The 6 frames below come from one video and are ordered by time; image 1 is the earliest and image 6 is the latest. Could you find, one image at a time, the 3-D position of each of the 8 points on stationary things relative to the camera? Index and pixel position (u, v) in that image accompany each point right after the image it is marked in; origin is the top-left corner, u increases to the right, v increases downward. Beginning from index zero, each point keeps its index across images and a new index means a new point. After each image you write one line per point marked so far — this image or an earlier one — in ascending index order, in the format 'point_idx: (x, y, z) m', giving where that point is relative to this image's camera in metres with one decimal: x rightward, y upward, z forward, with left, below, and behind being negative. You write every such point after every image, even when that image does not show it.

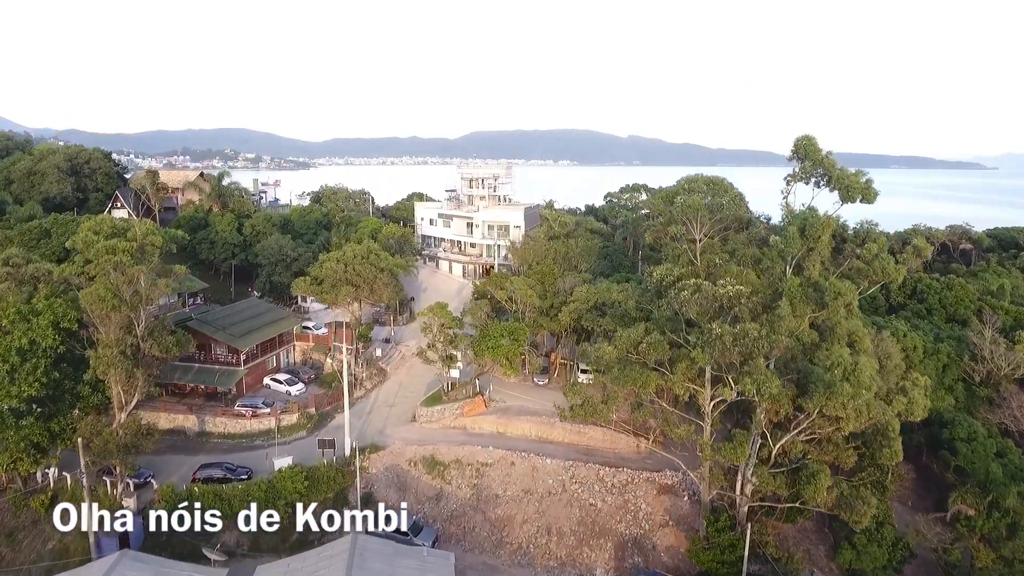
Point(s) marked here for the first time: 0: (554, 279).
0: (+1.3, +0.3, +19.5) m
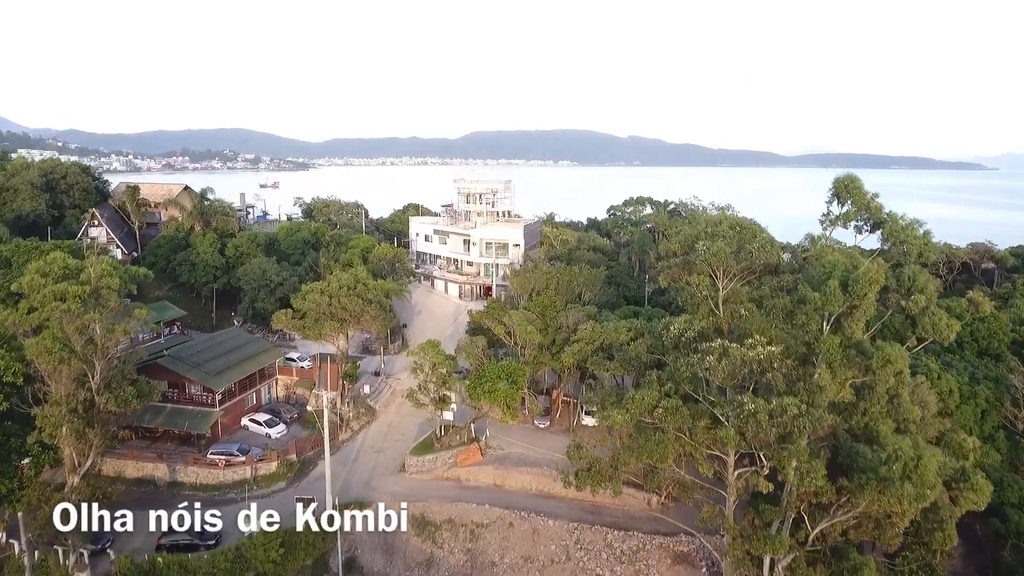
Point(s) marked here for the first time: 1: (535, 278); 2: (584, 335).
0: (+1.2, -0.7, +18.0) m
1: (+0.7, +0.3, +19.8) m
2: (+1.8, -1.1, +16.1) m
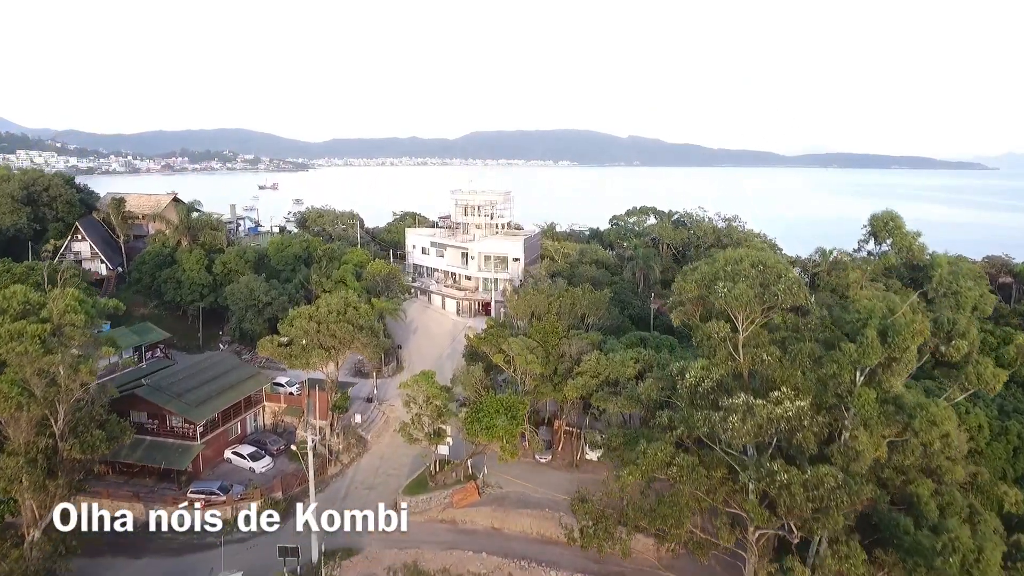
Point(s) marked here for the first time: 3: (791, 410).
0: (+1.2, -1.3, +16.9) m
1: (+0.7, -0.3, +18.8) m
2: (+1.7, -1.8, +15.0) m
3: (+3.7, -1.6, +8.6) m
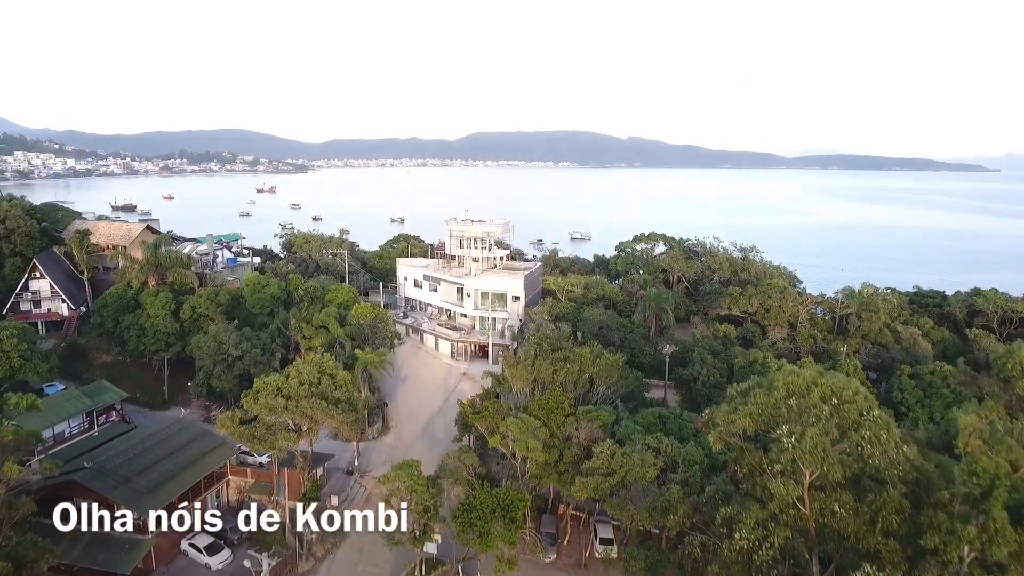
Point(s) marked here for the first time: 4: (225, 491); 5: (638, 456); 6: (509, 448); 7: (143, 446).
0: (+1.2, -2.9, +14.6) m
1: (+0.6, -1.9, +16.5) m
2: (+1.7, -3.4, +12.7) m
3: (+3.6, -3.2, +6.2) m
4: (-7.5, -5.4, +17.1) m
5: (+2.5, -3.2, +12.7) m
6: (-0.1, -3.6, +14.5) m
7: (-9.4, -4.0, +16.7) m
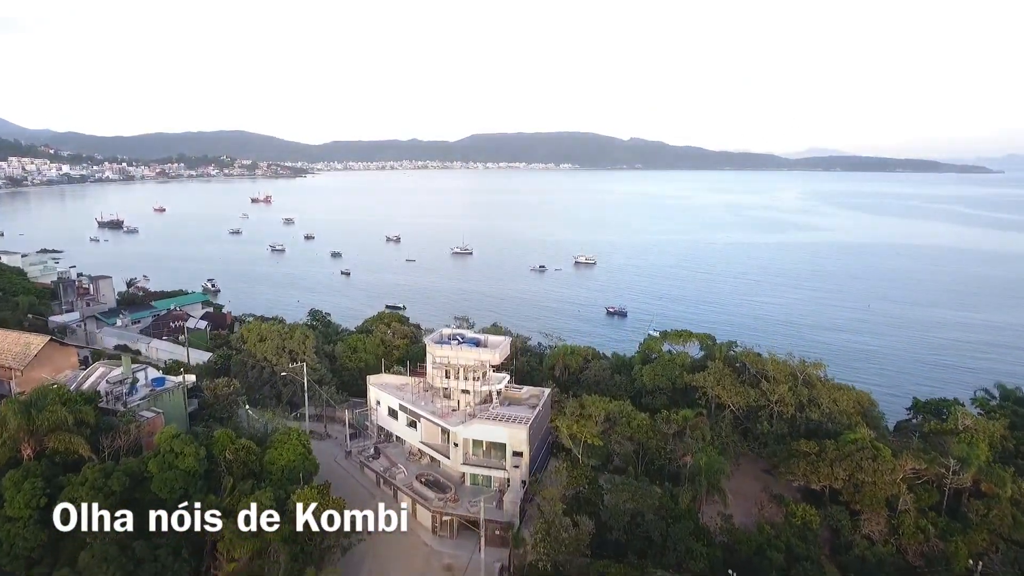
0: (+1.2, -7.5, +8.5) m
1: (+0.7, -6.5, +10.4) m
2: (+1.7, -7.9, +6.6) m
3: (+3.6, -7.7, +0.1) m
4: (-7.5, -9.9, +11.0) m
5: (+2.5, -7.8, +6.5) m
6: (-0.1, -8.1, +8.4) m
7: (-9.4, -8.6, +10.6) m
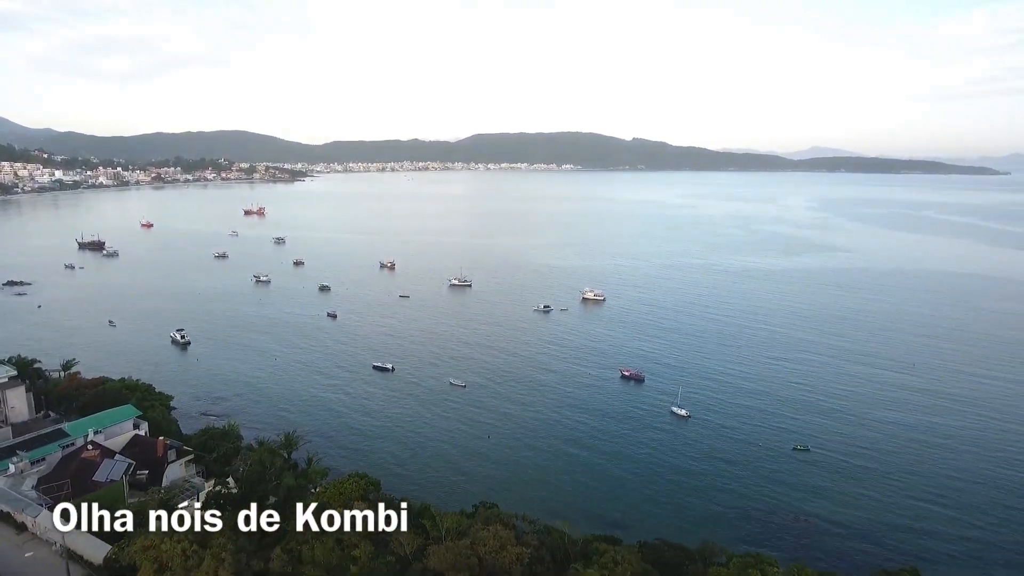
0: (+1.3, -13.7, +0.1) m
1: (+0.8, -12.7, +1.9) m
2: (+1.8, -14.2, -1.8) m
3: (+3.7, -14.0, -8.3) m
4: (-7.4, -16.1, +2.6) m
5: (+2.6, -14.0, -1.9) m
6: (+0.1, -14.3, -0.1) m
7: (-9.3, -14.8, +2.2) m
